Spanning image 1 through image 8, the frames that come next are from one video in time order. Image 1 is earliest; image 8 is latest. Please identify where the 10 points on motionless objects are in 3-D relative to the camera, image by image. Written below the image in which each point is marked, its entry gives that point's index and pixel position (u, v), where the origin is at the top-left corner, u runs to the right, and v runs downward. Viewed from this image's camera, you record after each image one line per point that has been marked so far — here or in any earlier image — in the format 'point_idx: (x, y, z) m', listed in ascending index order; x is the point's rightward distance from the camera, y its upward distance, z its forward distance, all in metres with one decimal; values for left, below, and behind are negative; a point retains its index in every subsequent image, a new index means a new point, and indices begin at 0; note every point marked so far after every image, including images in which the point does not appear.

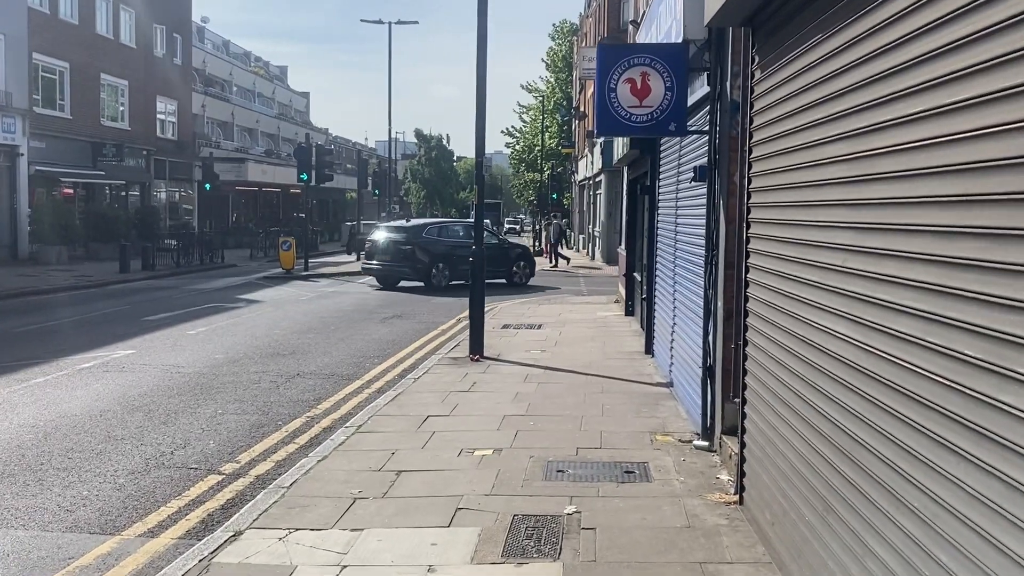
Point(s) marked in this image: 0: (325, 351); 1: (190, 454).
0: (-2.4, -0.8, +12.8) m
1: (-2.4, -1.2, +7.4) m
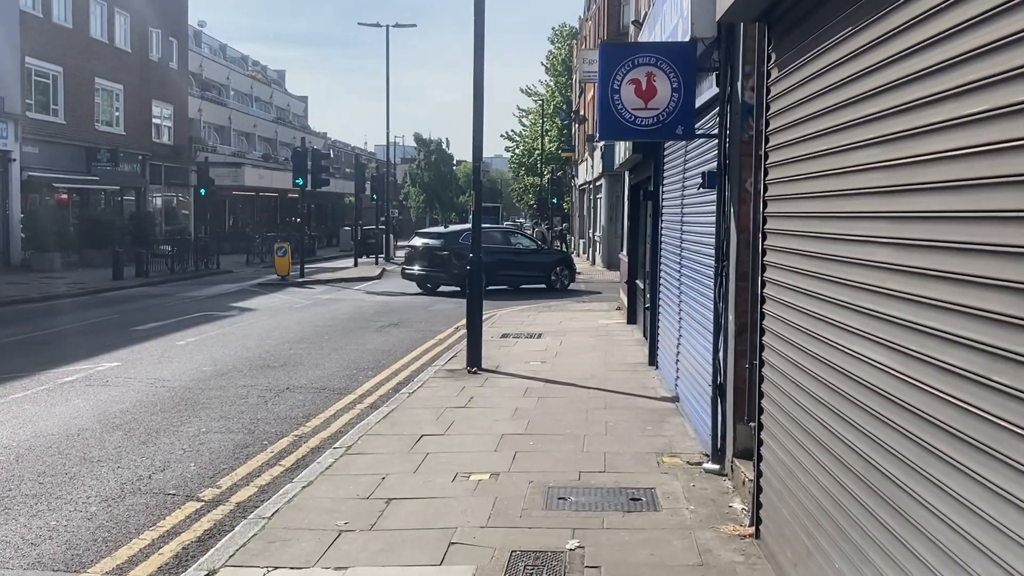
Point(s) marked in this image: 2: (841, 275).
0: (-2.4, -0.9, +12.4) m
1: (-2.4, -1.3, +7.0) m
2: (+1.4, +0.1, +4.3) m
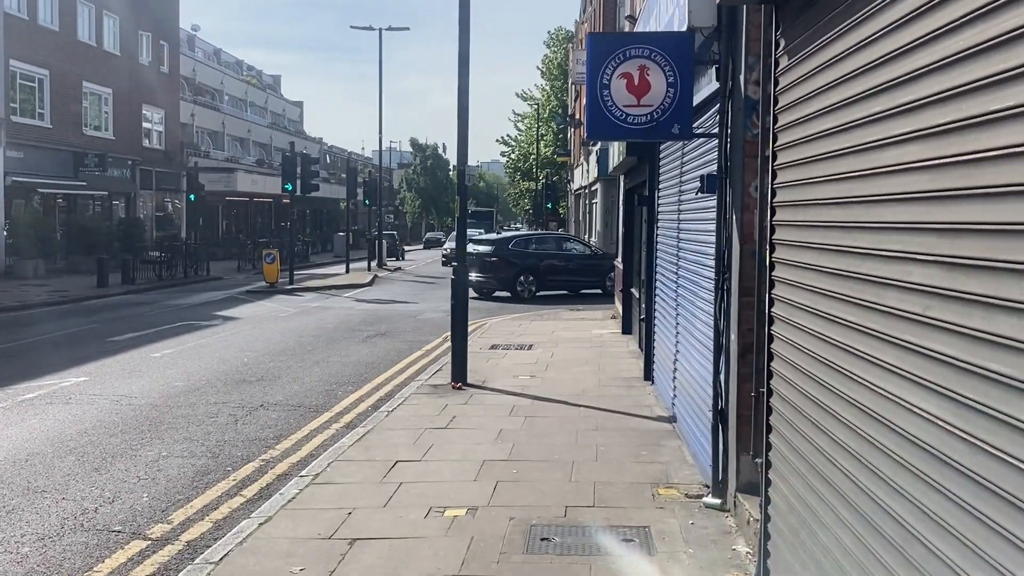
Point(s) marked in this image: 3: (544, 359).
0: (-2.5, -1.0, +11.7) m
1: (-2.5, -1.4, +6.4) m
2: (+1.3, 0.0, +3.7) m
3: (+0.4, -0.9, +12.7) m
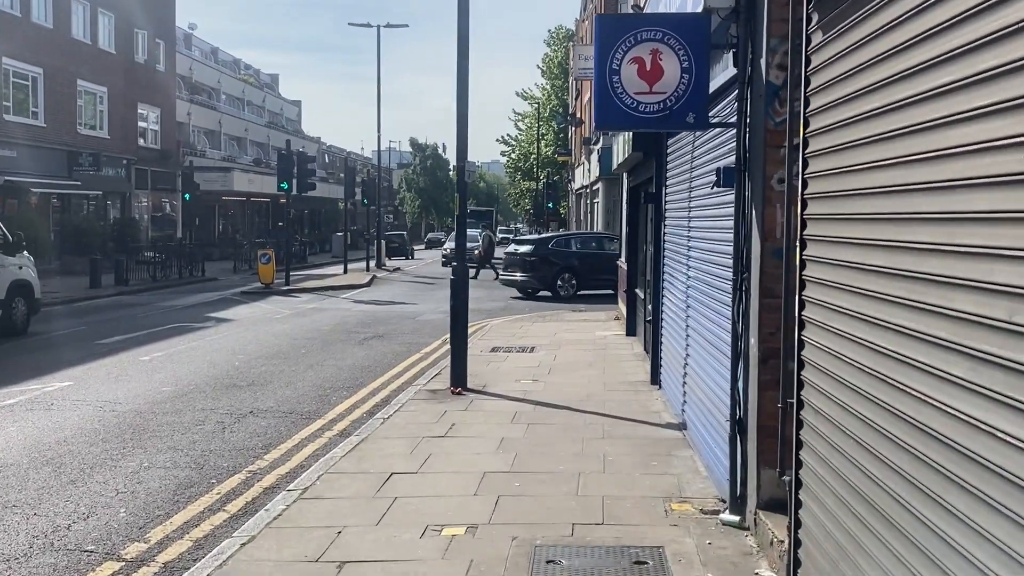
0: (-2.5, -1.1, +11.3) m
1: (-2.5, -1.4, +6.0) m
2: (+1.3, 0.0, +3.2) m
3: (+0.4, -0.9, +12.3) m
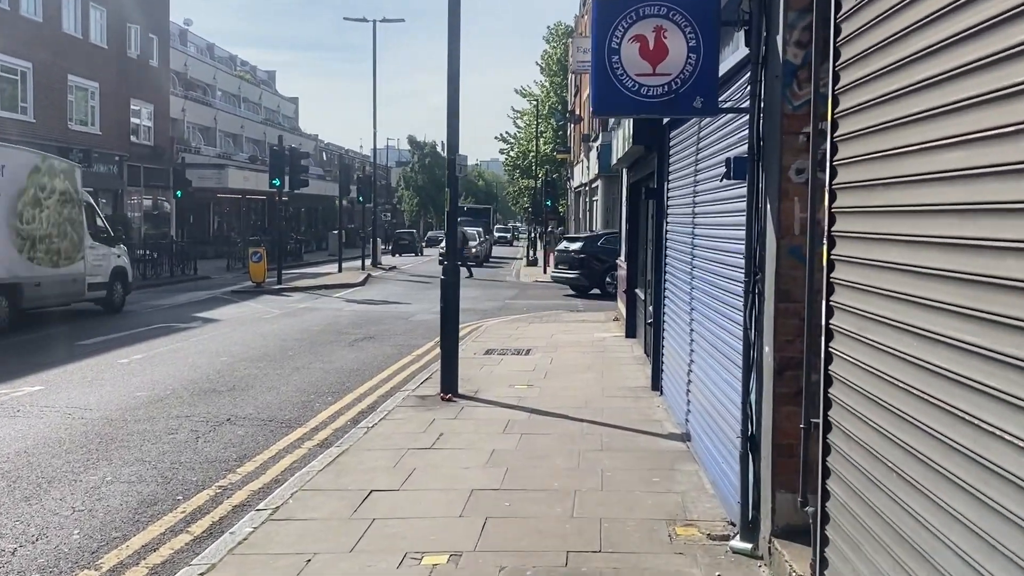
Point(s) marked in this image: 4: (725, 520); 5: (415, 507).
0: (-2.6, -1.1, +10.8) m
1: (-2.6, -1.4, +5.4) m
2: (+1.2, 0.0, +2.7) m
3: (+0.3, -0.9, +11.7) m
4: (+1.2, -1.3, +5.5) m
5: (-0.6, -1.3, +5.8) m
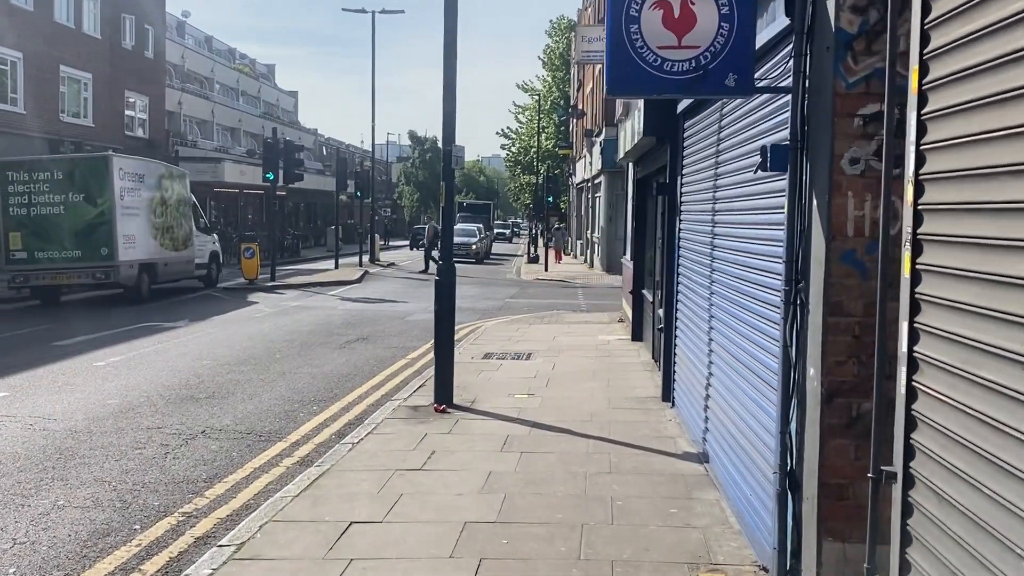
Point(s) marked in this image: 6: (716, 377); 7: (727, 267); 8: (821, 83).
0: (-2.6, -1.1, +10.1) m
1: (-2.6, -1.5, +4.7) m
2: (+1.2, -0.1, +2.0) m
3: (+0.3, -0.9, +11.0) m
4: (+1.2, -1.3, +4.7) m
5: (-0.6, -1.3, +5.1) m
6: (+1.3, -0.6, +6.5) m
7: (+1.3, +0.1, +6.0) m
8: (+1.2, +0.8, +4.0) m
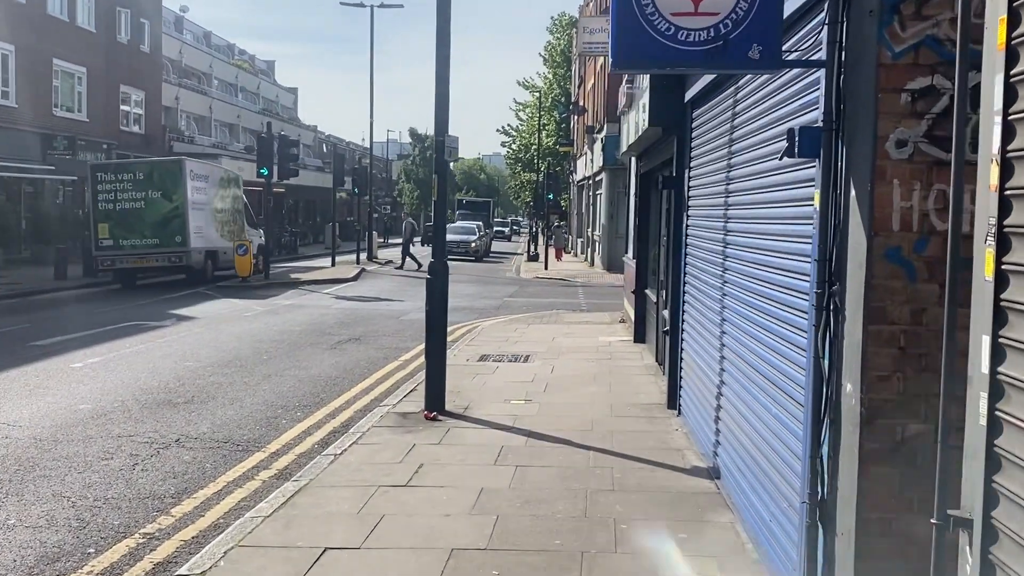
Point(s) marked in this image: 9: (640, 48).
0: (-2.6, -1.0, +9.5) m
1: (-2.6, -1.5, +4.2) m
2: (+1.2, -0.1, +1.4) m
3: (+0.3, -0.9, +10.5) m
4: (+1.1, -1.3, +4.2) m
5: (-0.6, -1.3, +4.5) m
6: (+1.3, -0.6, +5.9) m
7: (+1.3, +0.1, +5.5) m
8: (+1.2, +0.8, +3.5) m
9: (+0.5, +0.9, +3.9) m
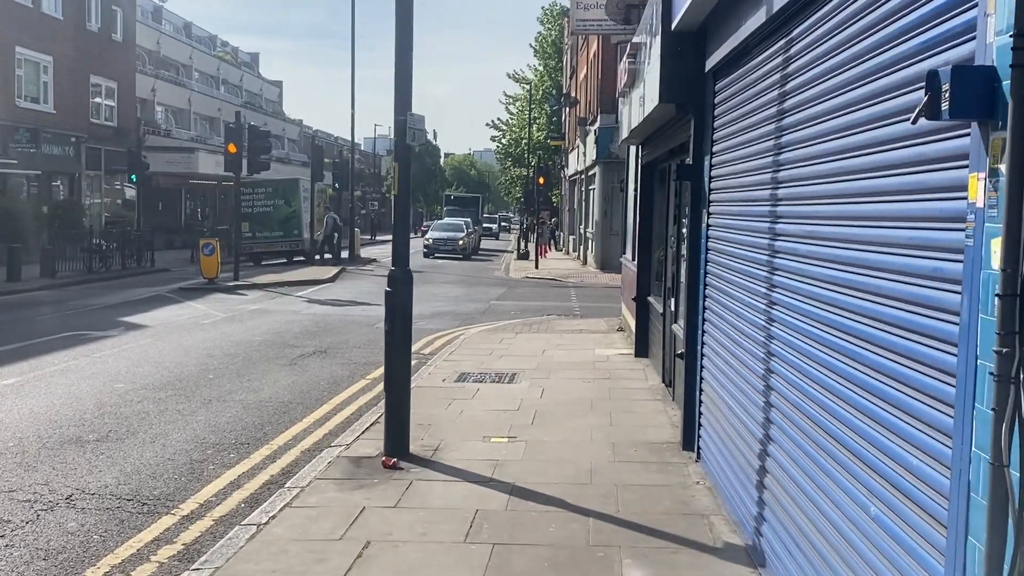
0: (-2.8, -1.1, +7.9) m
1: (-2.7, -1.6, +2.6) m
2: (+1.1, -0.2, -0.2) m
3: (+0.2, -1.0, +8.9) m
4: (+1.0, -1.4, +2.6) m
5: (-0.7, -1.4, +2.9) m
6: (+1.2, -0.7, +4.3) m
7: (+1.2, 0.0, +3.9) m
8: (+1.1, +0.7, +1.9) m
9: (+0.4, +0.8, +2.3) m
